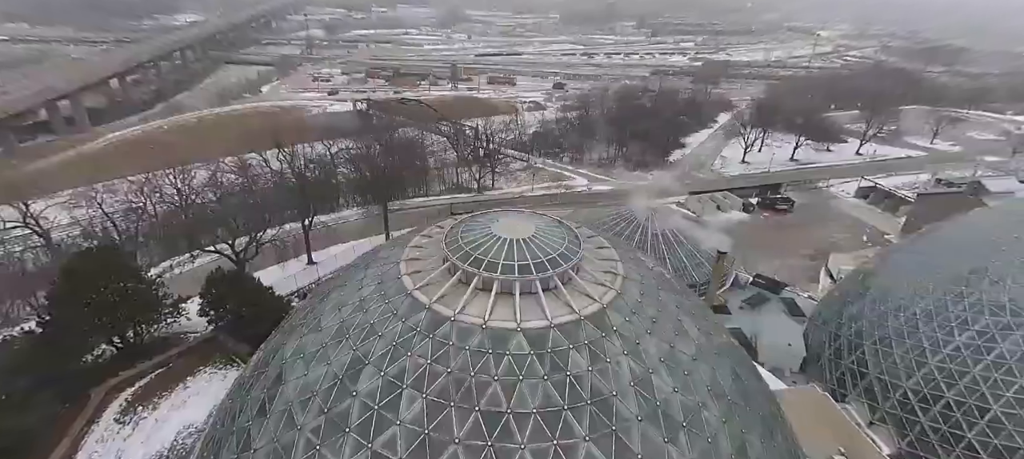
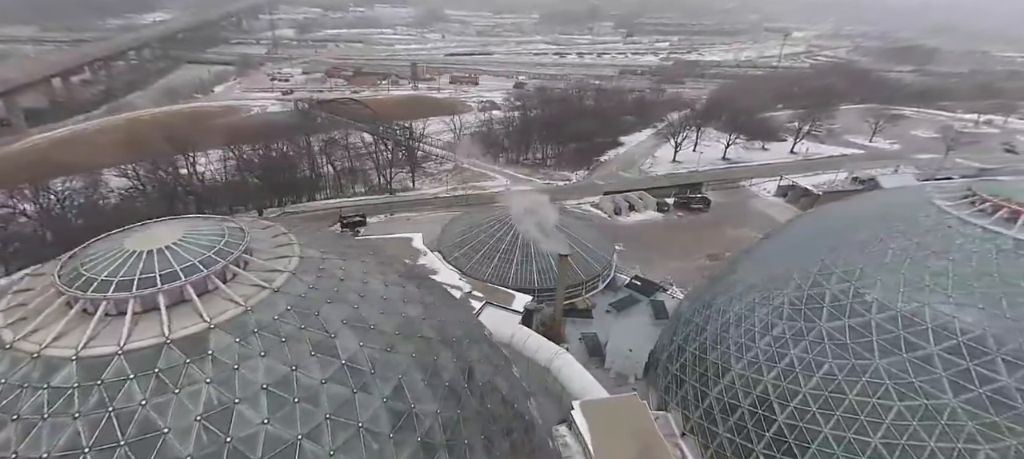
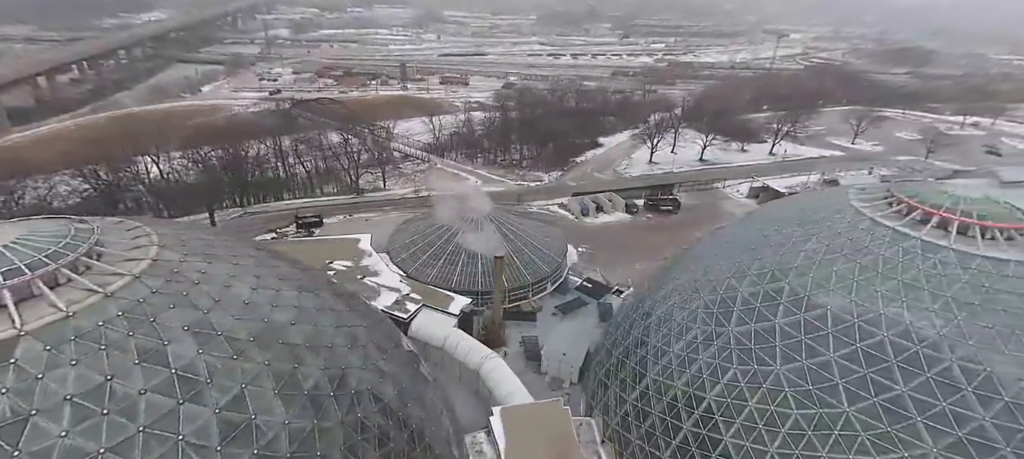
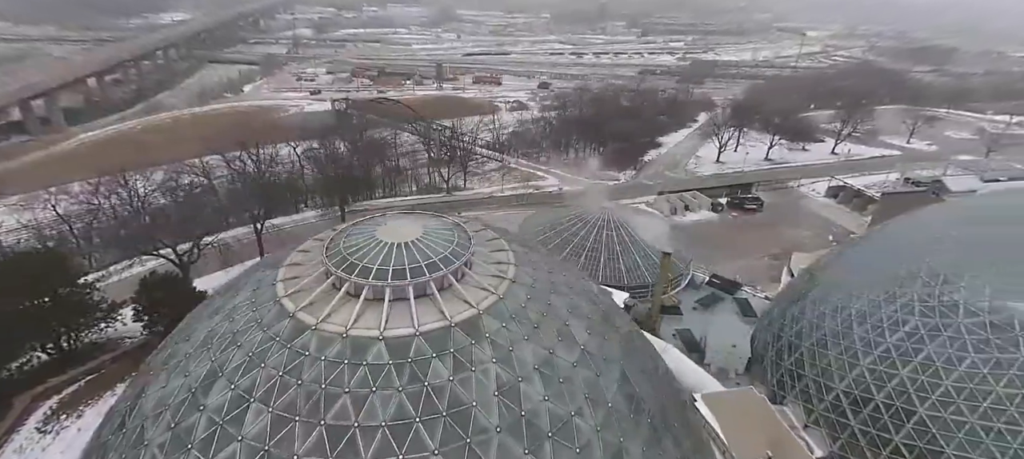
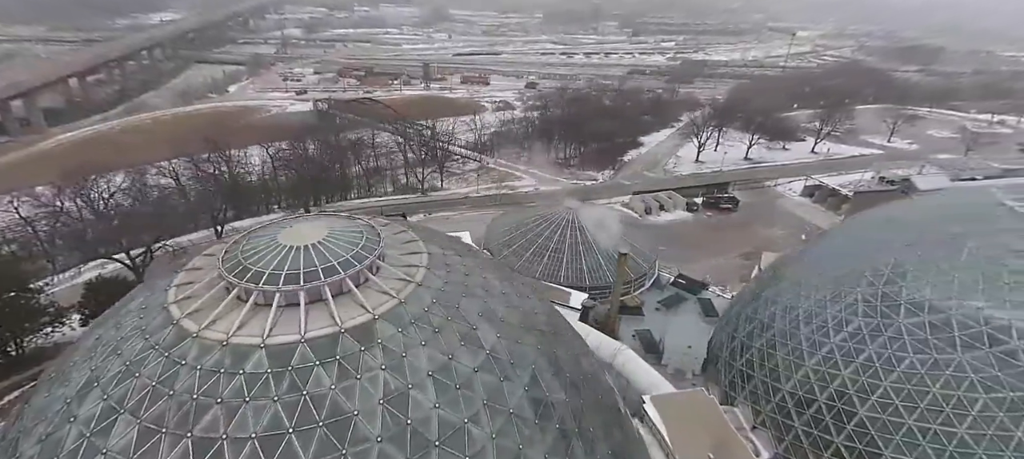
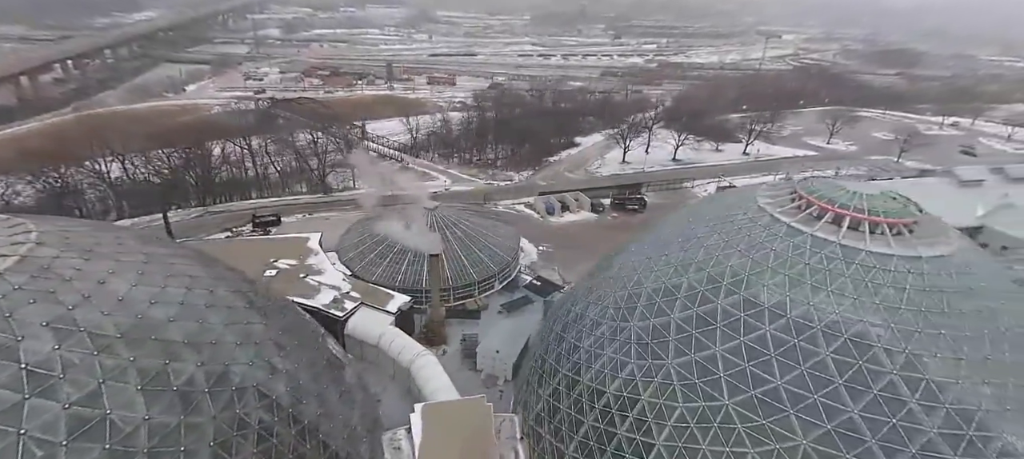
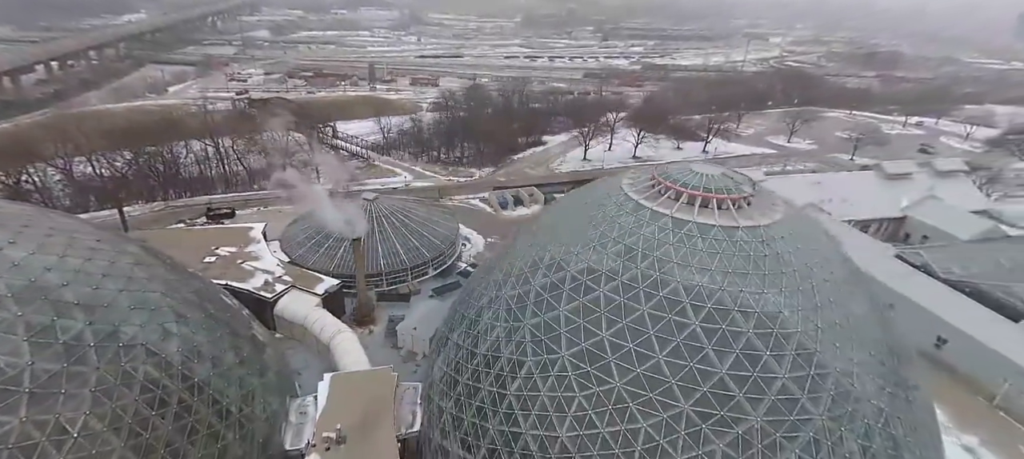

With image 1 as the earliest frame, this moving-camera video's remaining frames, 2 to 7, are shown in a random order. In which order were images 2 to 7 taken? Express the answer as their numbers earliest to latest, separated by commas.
4, 5, 2, 3, 6, 7
